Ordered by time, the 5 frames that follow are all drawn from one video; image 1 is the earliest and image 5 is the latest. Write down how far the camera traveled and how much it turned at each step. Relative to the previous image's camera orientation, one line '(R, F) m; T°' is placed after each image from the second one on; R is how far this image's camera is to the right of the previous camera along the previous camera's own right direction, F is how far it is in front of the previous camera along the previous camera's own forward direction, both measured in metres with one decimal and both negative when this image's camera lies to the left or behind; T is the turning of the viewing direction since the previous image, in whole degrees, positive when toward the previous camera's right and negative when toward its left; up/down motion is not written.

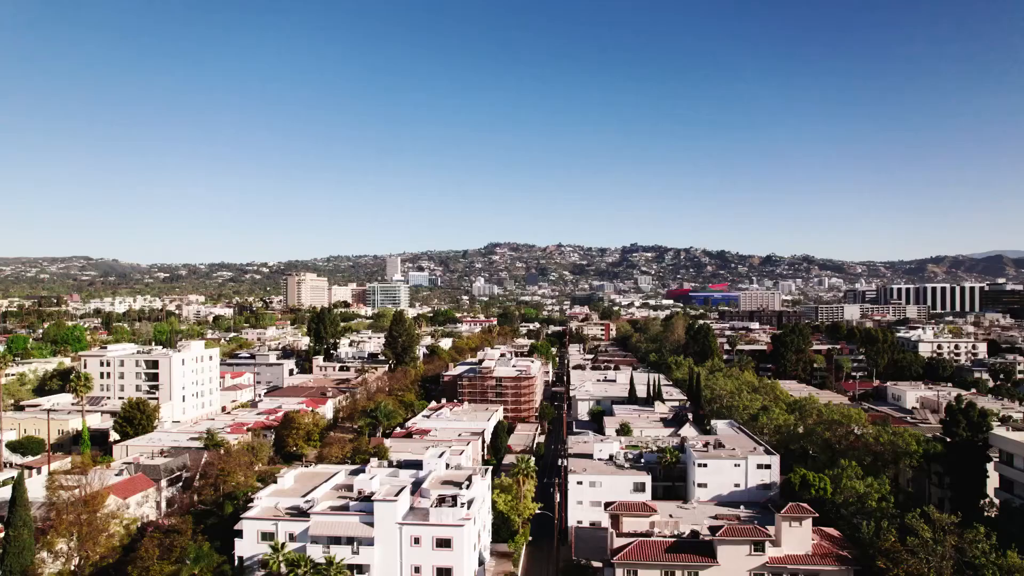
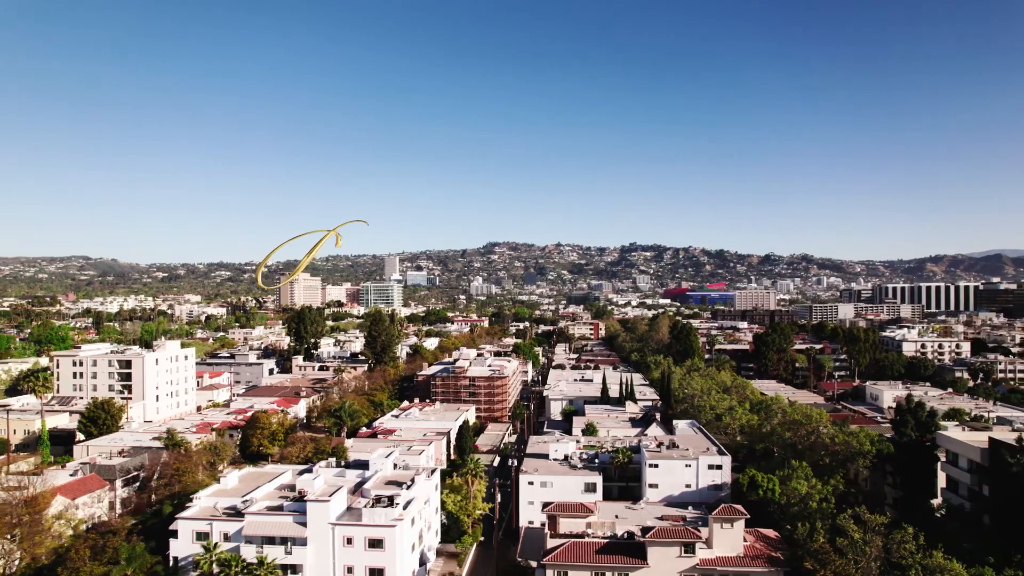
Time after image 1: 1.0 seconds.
(+1.8, 0.0) m; 0°
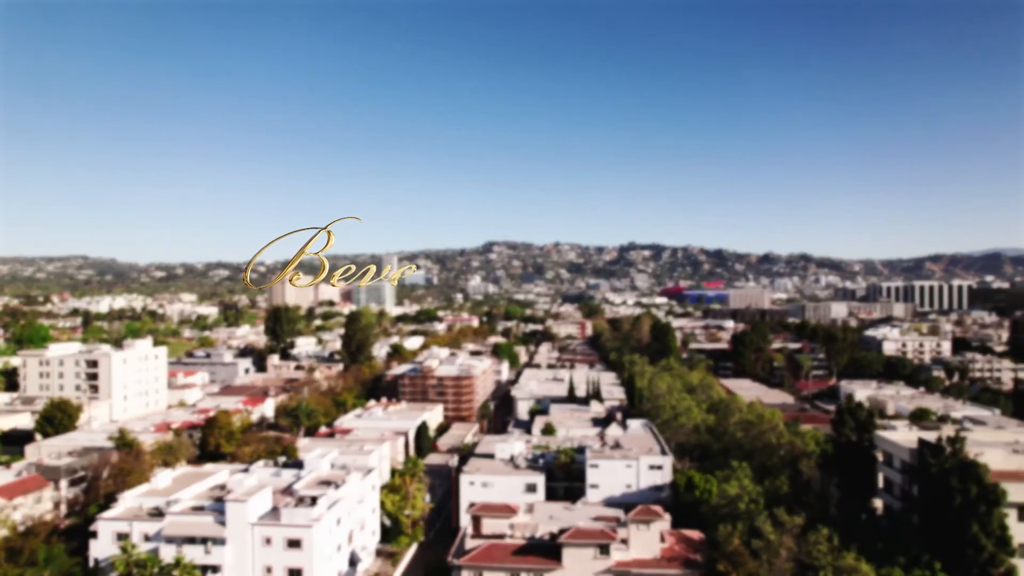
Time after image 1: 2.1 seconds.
(+2.2, +0.1) m; 0°
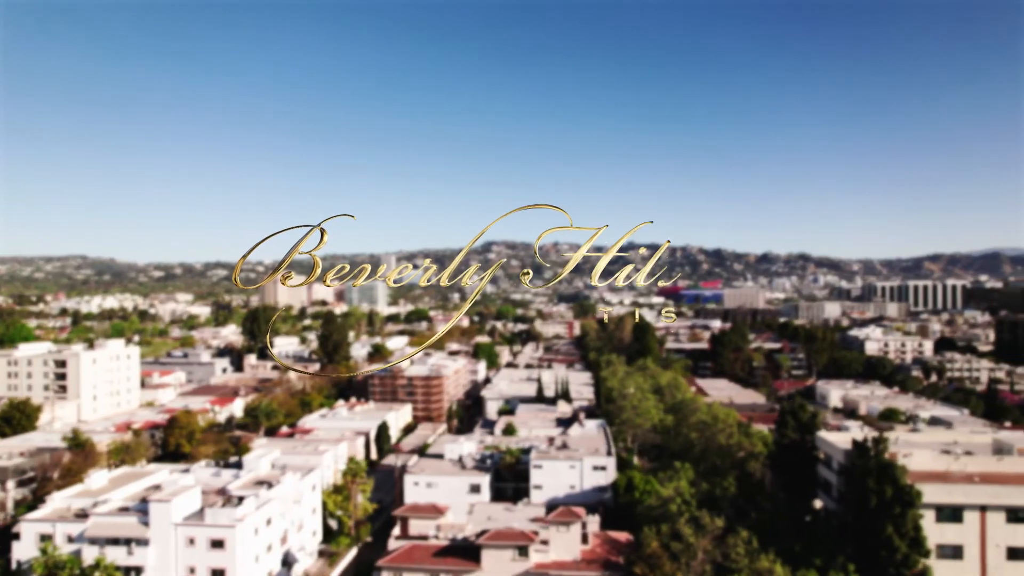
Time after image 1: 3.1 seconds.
(+2.1, +0.1) m; 0°
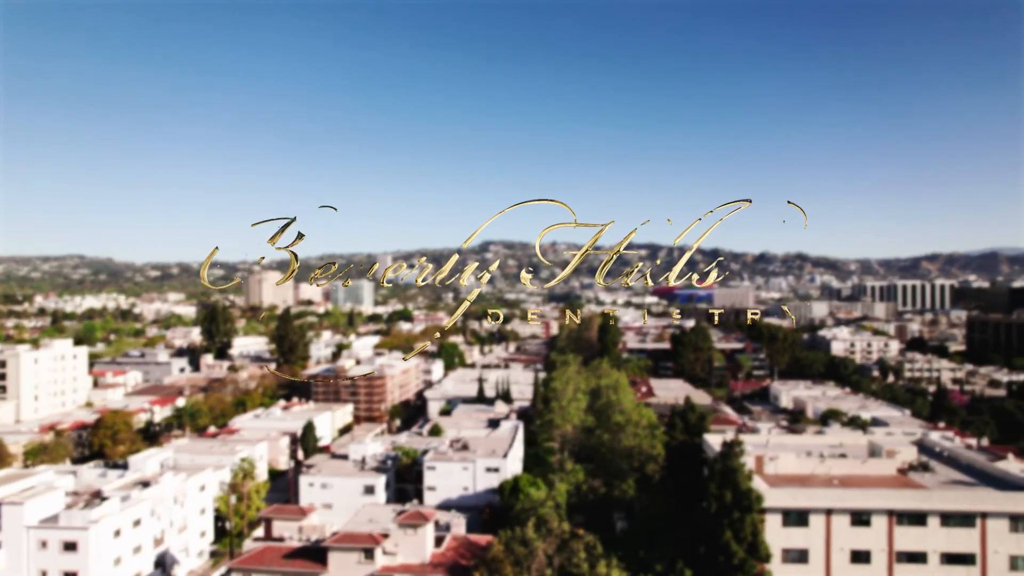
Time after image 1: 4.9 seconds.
(+3.9, +0.3) m; 0°
